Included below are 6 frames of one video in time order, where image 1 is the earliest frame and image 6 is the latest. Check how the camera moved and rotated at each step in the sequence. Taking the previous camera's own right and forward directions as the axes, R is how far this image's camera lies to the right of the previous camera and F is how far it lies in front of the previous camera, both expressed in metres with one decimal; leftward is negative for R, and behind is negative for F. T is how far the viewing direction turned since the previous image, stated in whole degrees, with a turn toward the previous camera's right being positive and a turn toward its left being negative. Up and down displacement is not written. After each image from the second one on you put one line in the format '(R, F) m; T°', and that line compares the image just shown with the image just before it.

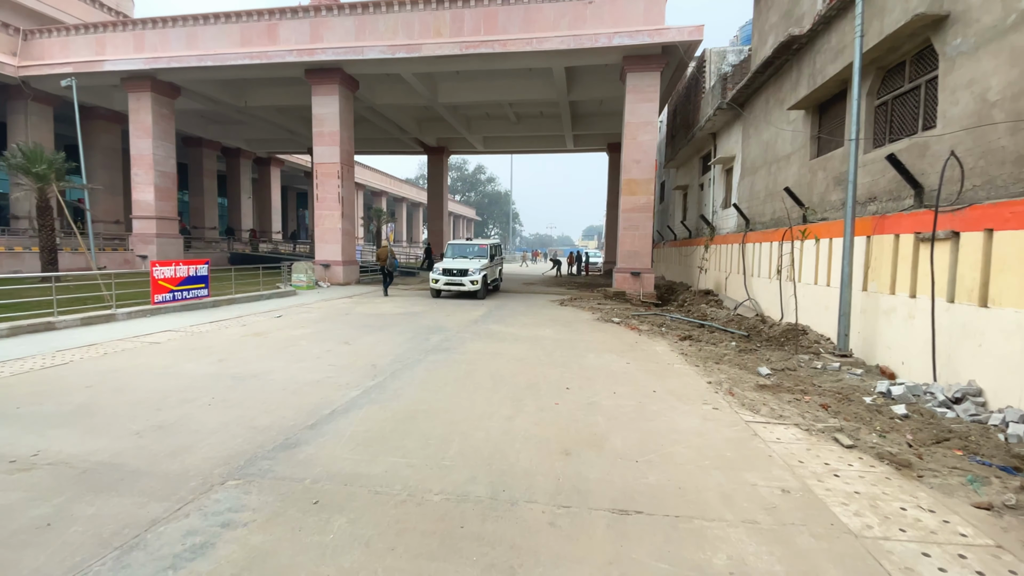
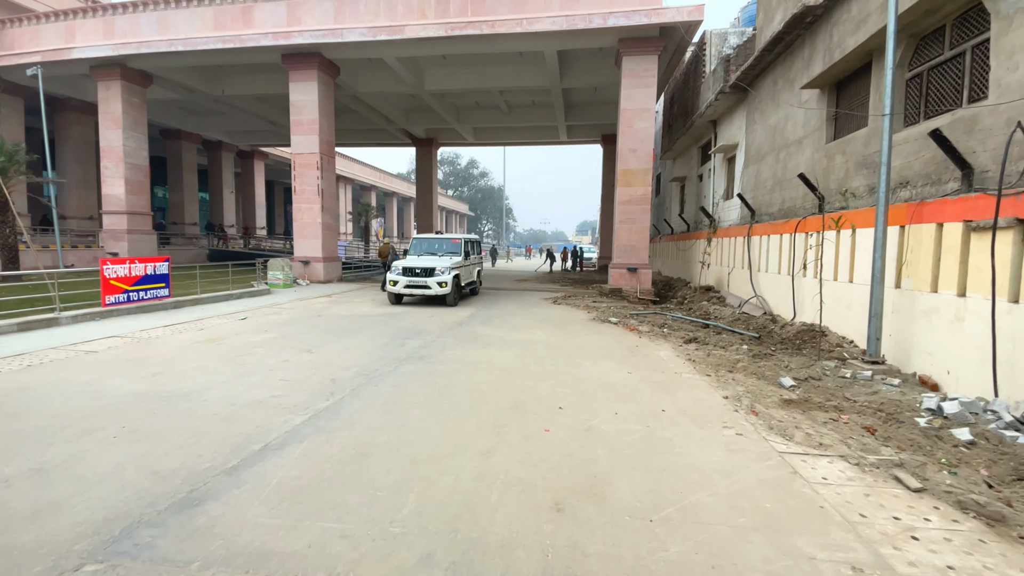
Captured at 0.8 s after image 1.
(+0.1, +0.9) m; +1°
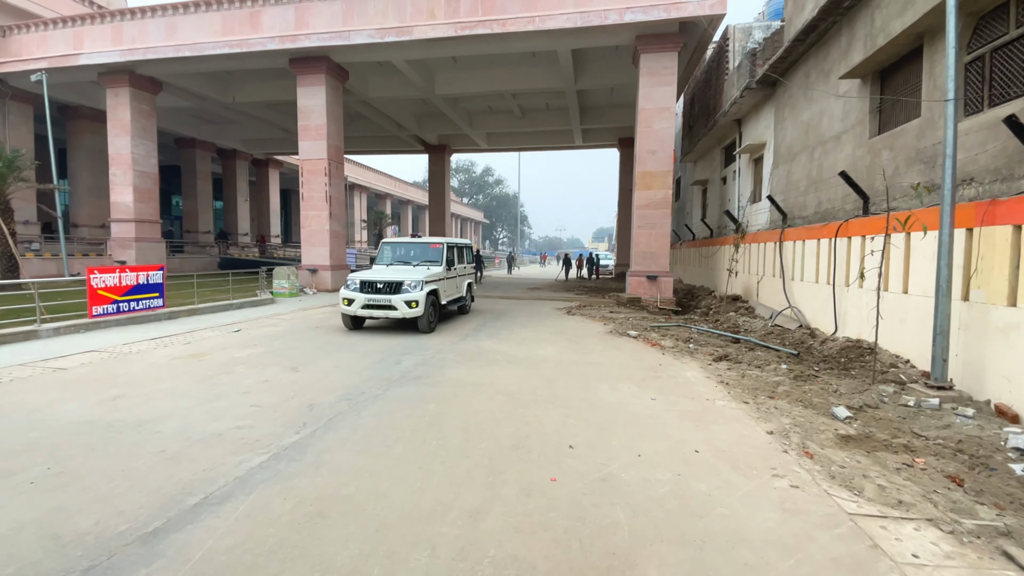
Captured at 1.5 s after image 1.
(+0.1, +0.7) m; -2°
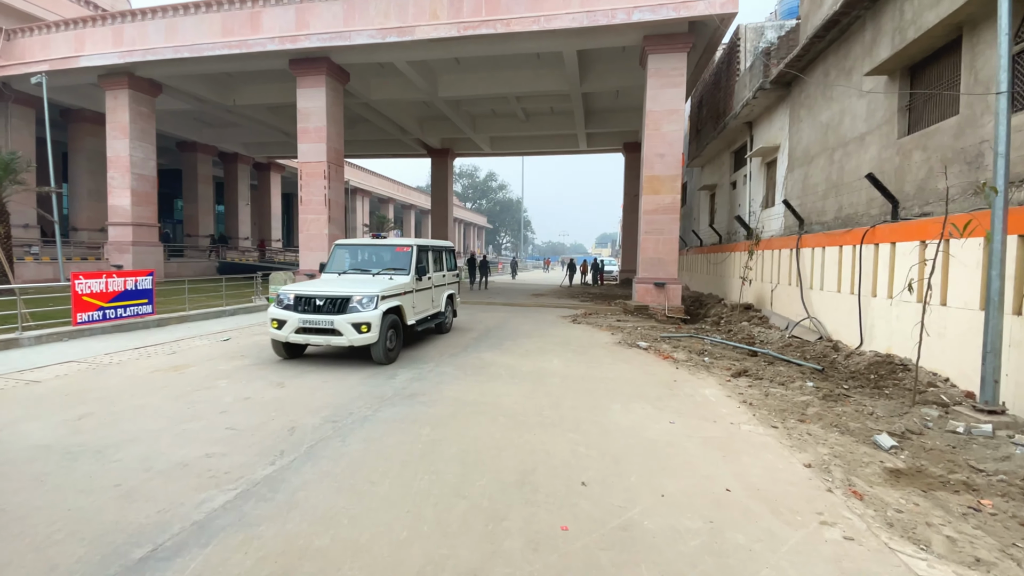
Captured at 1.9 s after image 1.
(0.0, +0.5) m; 0°
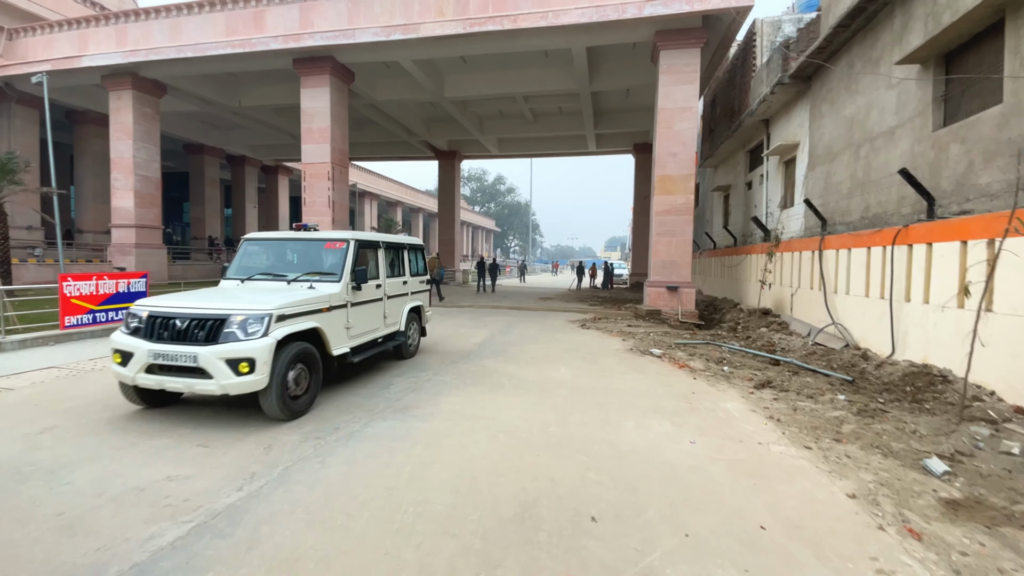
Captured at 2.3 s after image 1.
(+0.1, +0.4) m; -1°
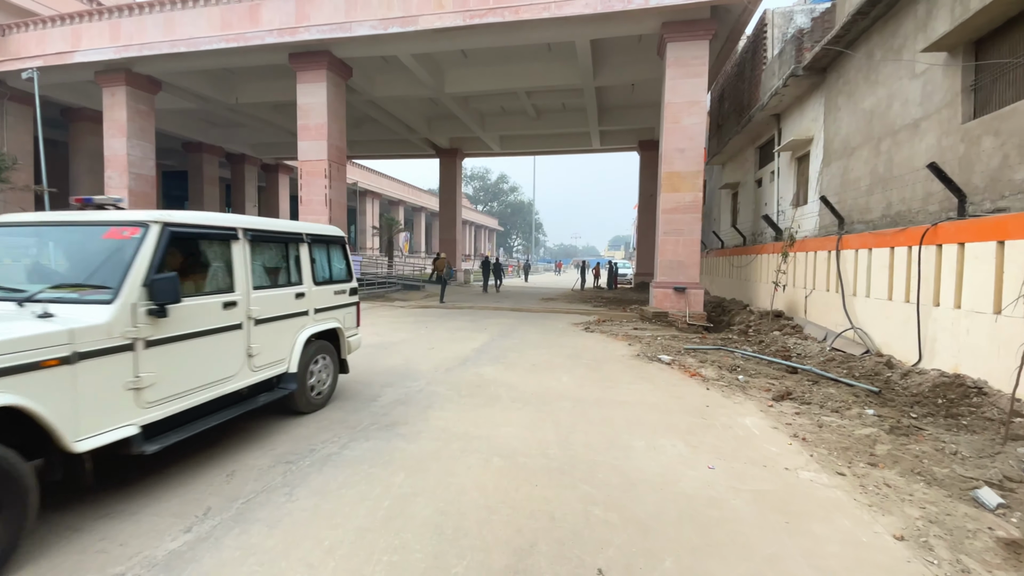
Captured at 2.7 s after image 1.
(+0.1, +0.4) m; 0°
